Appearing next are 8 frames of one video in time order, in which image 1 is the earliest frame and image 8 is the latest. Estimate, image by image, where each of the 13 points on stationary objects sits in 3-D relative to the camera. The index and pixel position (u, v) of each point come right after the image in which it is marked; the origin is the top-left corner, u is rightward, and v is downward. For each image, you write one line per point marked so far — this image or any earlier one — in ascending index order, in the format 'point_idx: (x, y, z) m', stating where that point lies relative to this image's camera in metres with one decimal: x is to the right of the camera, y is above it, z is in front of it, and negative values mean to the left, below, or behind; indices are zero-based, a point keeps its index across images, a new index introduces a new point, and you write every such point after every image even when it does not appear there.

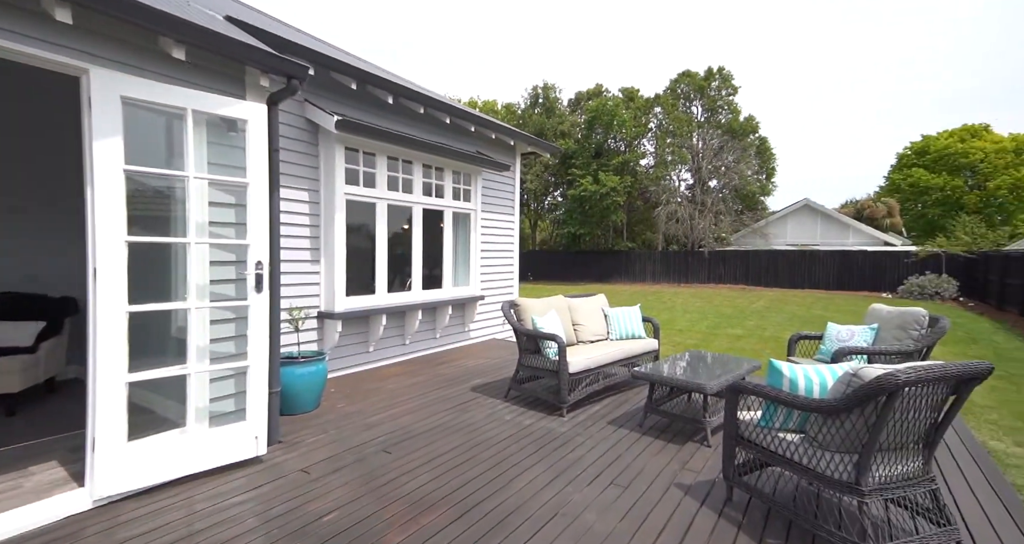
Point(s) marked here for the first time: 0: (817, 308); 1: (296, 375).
0: (+8.3, -1.0, +12.0) m
1: (-1.4, -0.7, +2.8) m
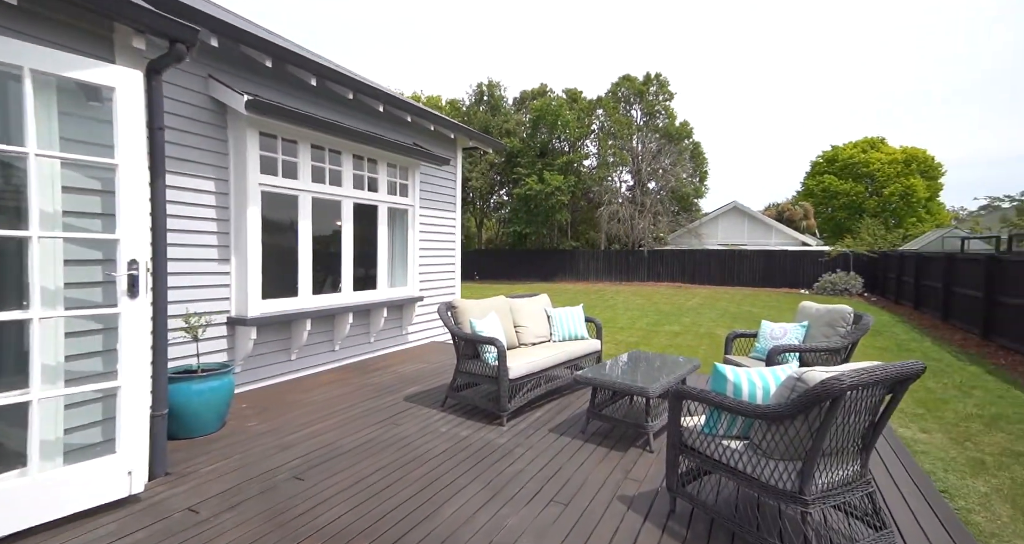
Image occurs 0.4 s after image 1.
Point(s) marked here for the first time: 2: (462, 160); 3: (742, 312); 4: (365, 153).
0: (+6.8, -1.0, +12.8) m
1: (-1.8, -0.7, +2.5) m
2: (-0.7, +1.6, +6.2) m
3: (+5.9, -1.0, +11.2) m
4: (-1.5, +1.2, +4.4) m
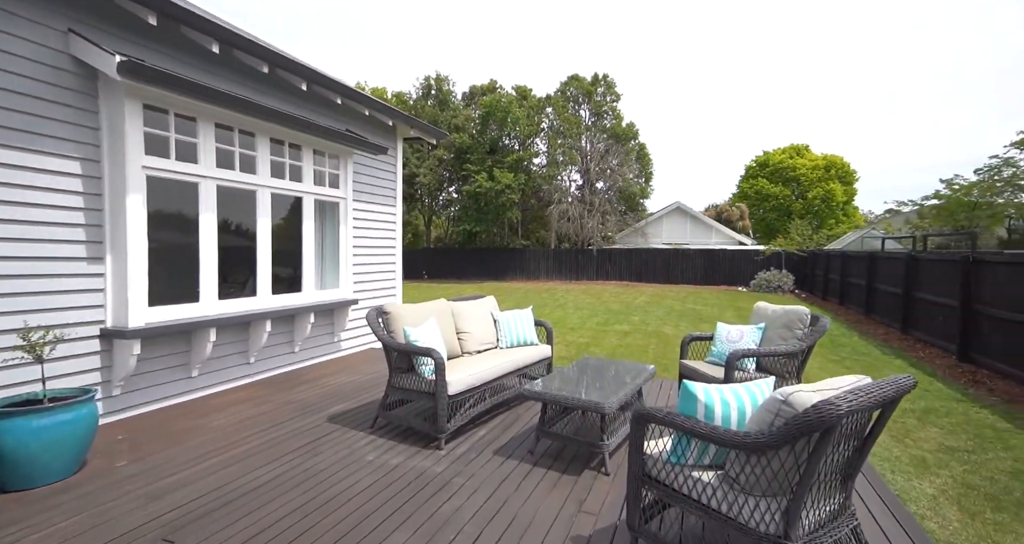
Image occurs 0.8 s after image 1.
0: (+5.3, -0.9, +13.1) m
1: (-2.1, -0.7, +1.9) m
2: (-1.4, +1.6, +5.7) m
3: (+4.6, -1.0, +11.5) m
4: (-2.0, +1.2, +3.9) m
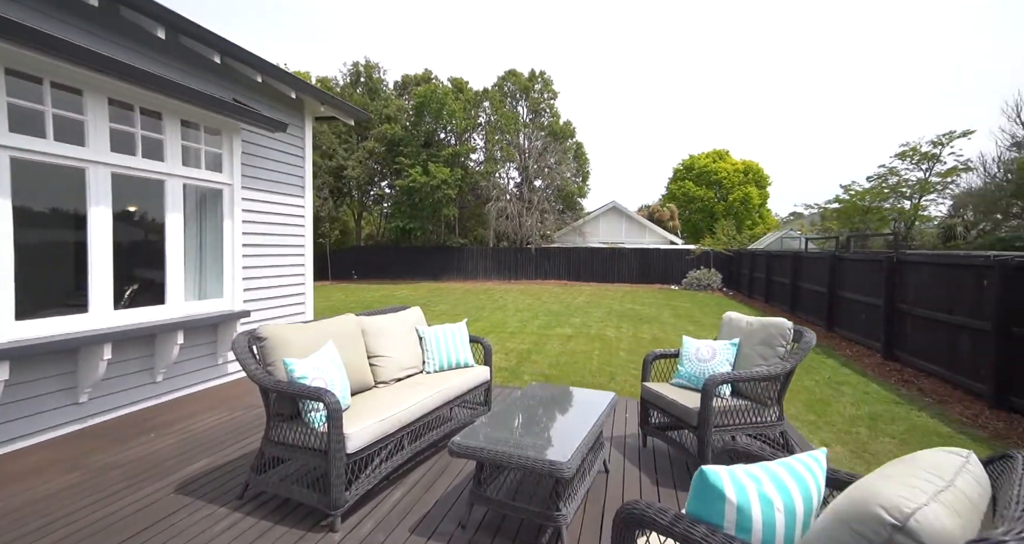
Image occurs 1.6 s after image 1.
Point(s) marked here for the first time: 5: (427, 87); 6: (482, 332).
0: (+3.4, -0.9, +13.1) m
1: (-2.3, -0.7, +1.0) m
2: (-2.2, +1.5, +4.8) m
3: (+2.9, -1.0, +11.4) m
4: (-2.5, +1.1, +2.9) m
5: (-3.8, +8.3, +19.7) m
6: (-0.6, -1.2, +8.5) m
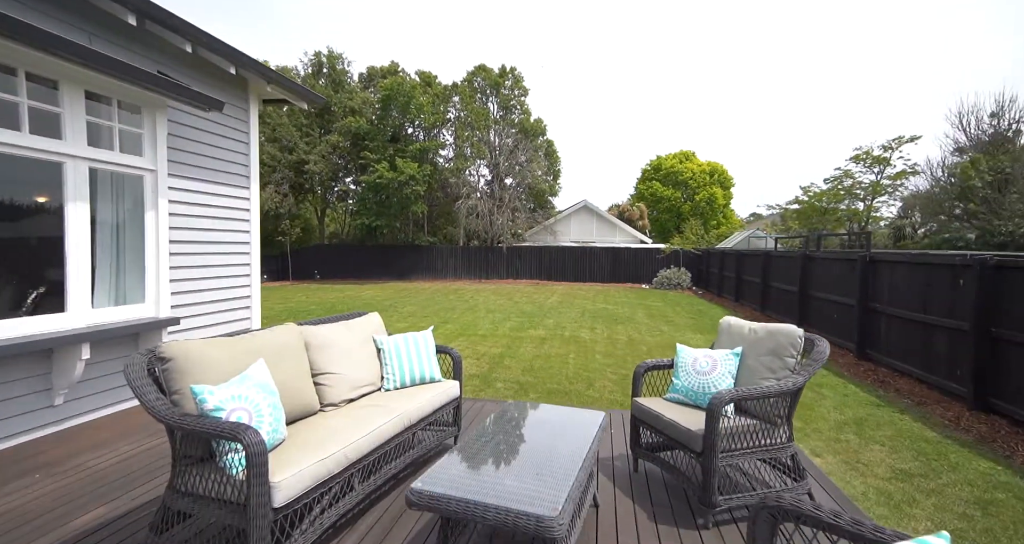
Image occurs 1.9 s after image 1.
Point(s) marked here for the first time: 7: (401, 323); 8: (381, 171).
0: (+2.6, -0.9, +12.9) m
1: (-2.3, -0.7, +0.5) m
2: (-2.5, +1.5, +4.3) m
3: (+2.2, -1.0, +11.2) m
4: (-2.7, +1.1, +2.4) m
5: (-5.1, +8.3, +19.0) m
6: (-1.1, -1.2, +8.1) m
7: (-2.3, -1.1, +9.3) m
8: (-5.5, +4.2, +18.4) m
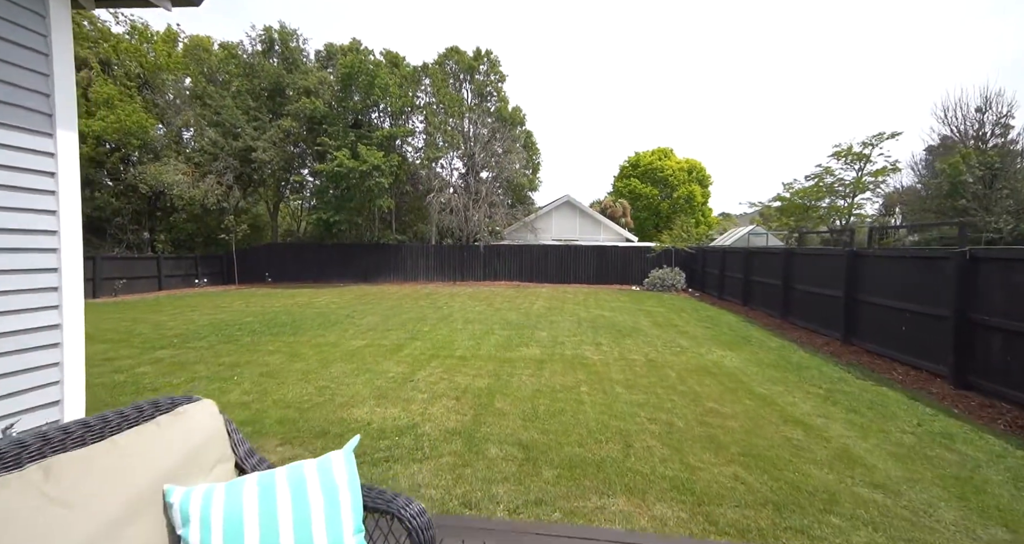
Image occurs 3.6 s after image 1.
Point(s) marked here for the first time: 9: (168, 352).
0: (+2.1, -0.9, +11.4) m
1: (-2.0, -0.8, -1.4) m
2: (-2.5, +1.5, +2.5) m
3: (+1.8, -1.0, +9.6) m
4: (-2.5, +1.1, +0.5) m
5: (-6.0, +8.2, +17.0) m
6: (-1.3, -1.2, +6.3) m
7: (-2.6, -1.1, +7.5) m
8: (-6.4, +4.1, +16.3) m
9: (-4.9, -1.1, +6.2) m
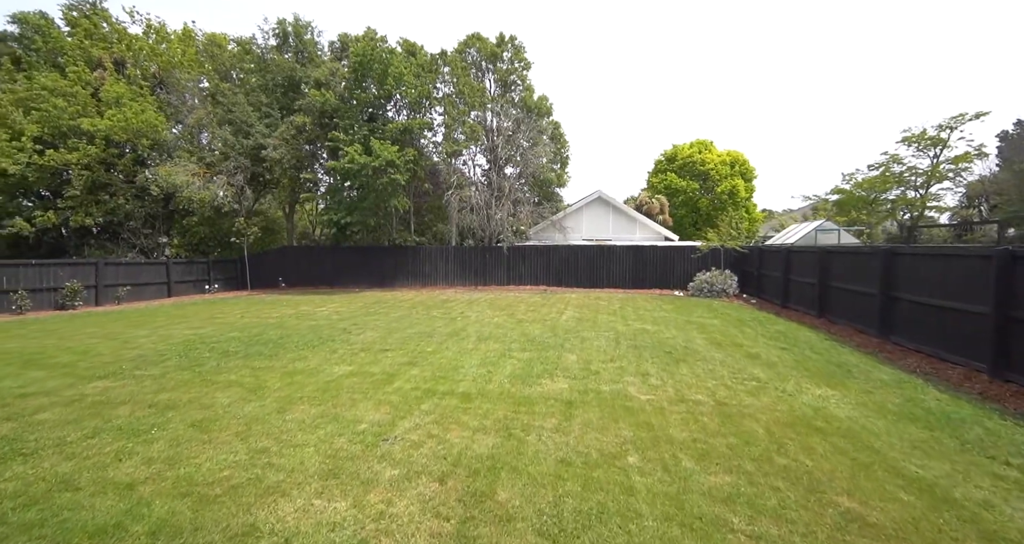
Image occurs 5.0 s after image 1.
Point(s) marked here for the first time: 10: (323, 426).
0: (+2.6, -1.0, +9.7) m
1: (-2.4, -0.9, -2.8) m
2: (-2.5, +1.4, +1.1) m
3: (+2.2, -1.1, +7.9) m
4: (-2.7, +0.9, -0.8) m
5: (-5.1, +8.1, +15.8) m
6: (-1.1, -1.3, +4.9) m
7: (-2.3, -1.3, +6.1) m
8: (-5.5, +4.0, +15.2) m
9: (-4.6, -1.3, +5.0) m
10: (-1.7, -1.4, +3.9) m
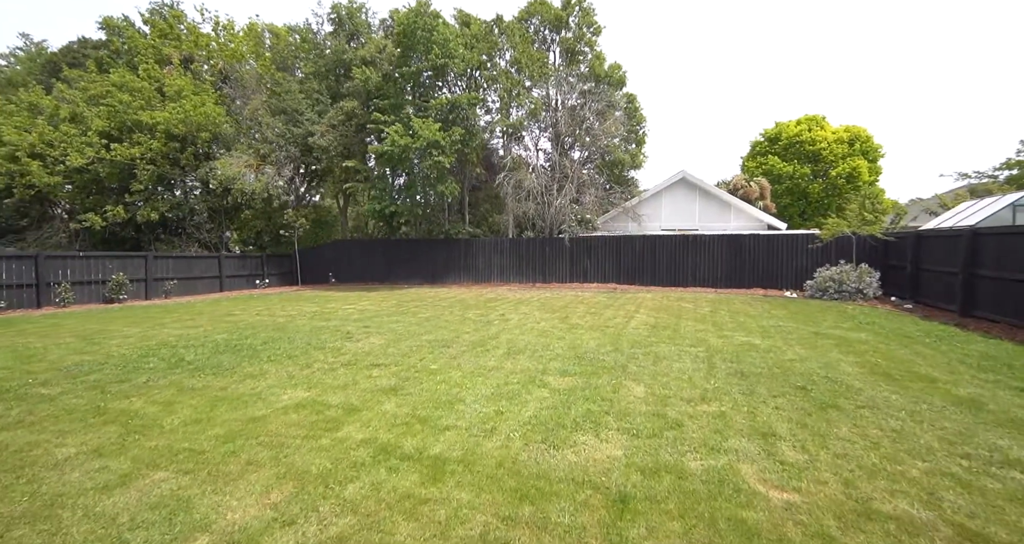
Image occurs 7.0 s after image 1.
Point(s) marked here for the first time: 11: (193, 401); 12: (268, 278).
0: (+3.5, -0.9, +7.0) m
1: (-3.6, -0.8, -4.4) m
2: (-3.1, +1.5, -0.6) m
3: (+2.8, -1.0, +5.3) m
4: (-3.6, +1.1, -2.4) m
5: (-3.1, +8.3, +14.4) m
6: (-1.0, -1.2, +2.9) m
7: (-2.0, -1.1, +4.3) m
8: (-3.5, +4.2, +13.8) m
9: (-4.5, -1.1, +3.7) m
10: (-1.8, -1.2, +2.1) m
11: (-2.8, -1.1, +3.9) m
12: (-8.8, -0.2, +15.9) m
